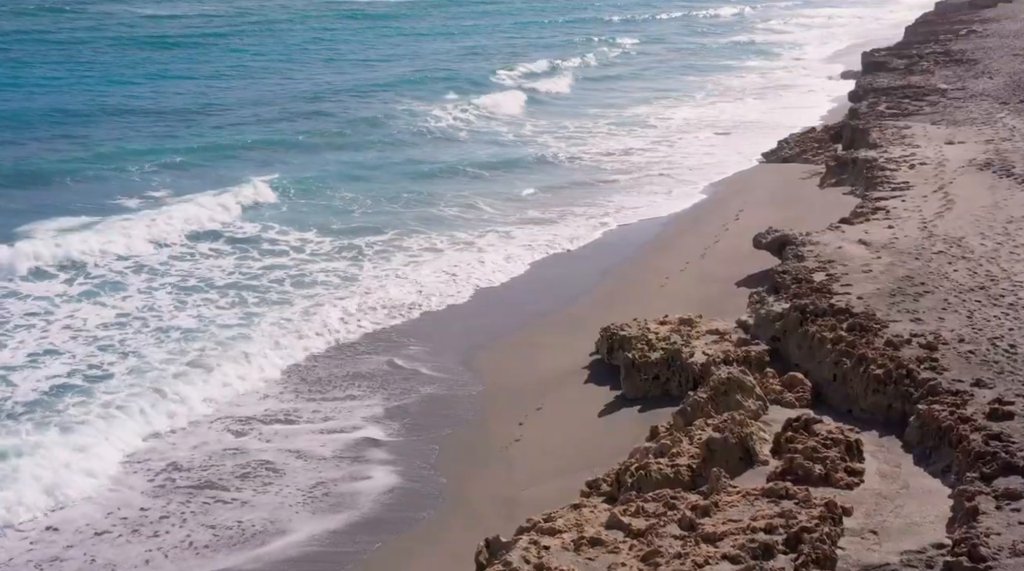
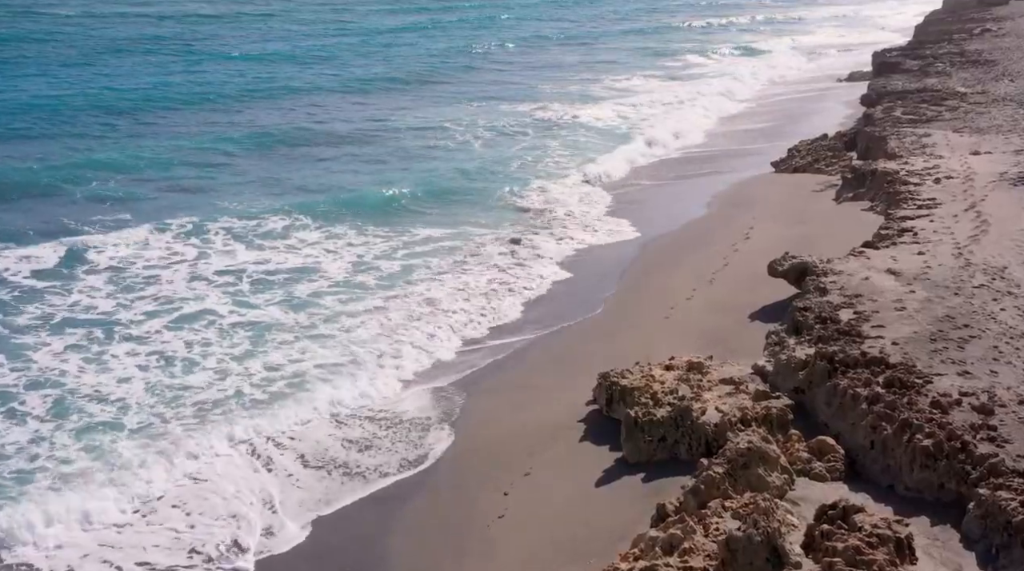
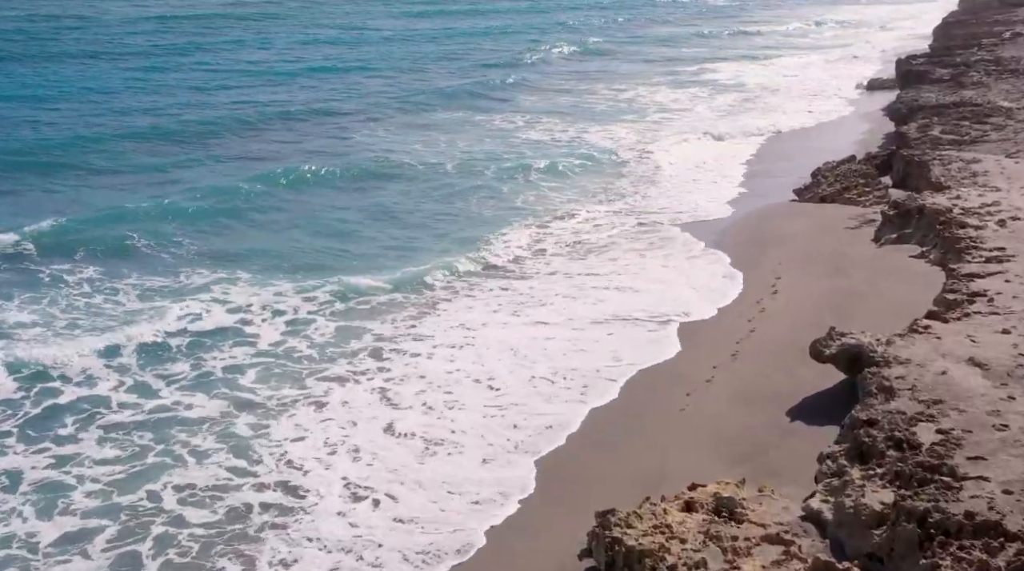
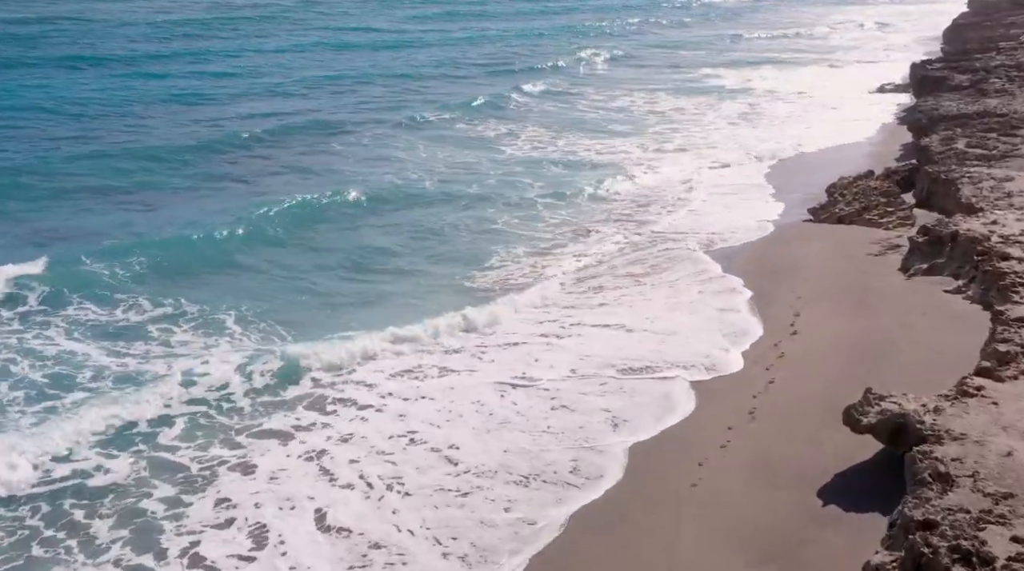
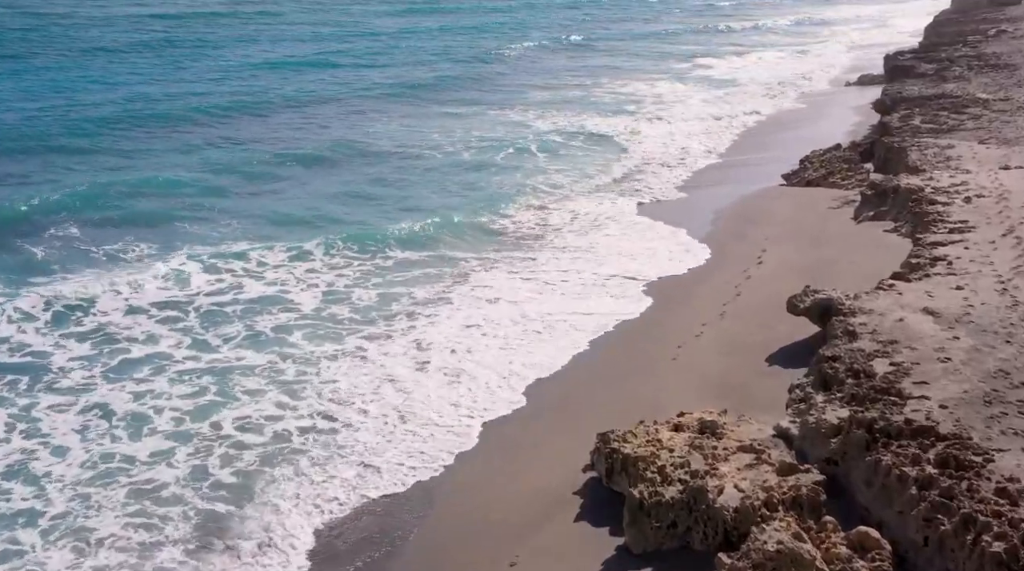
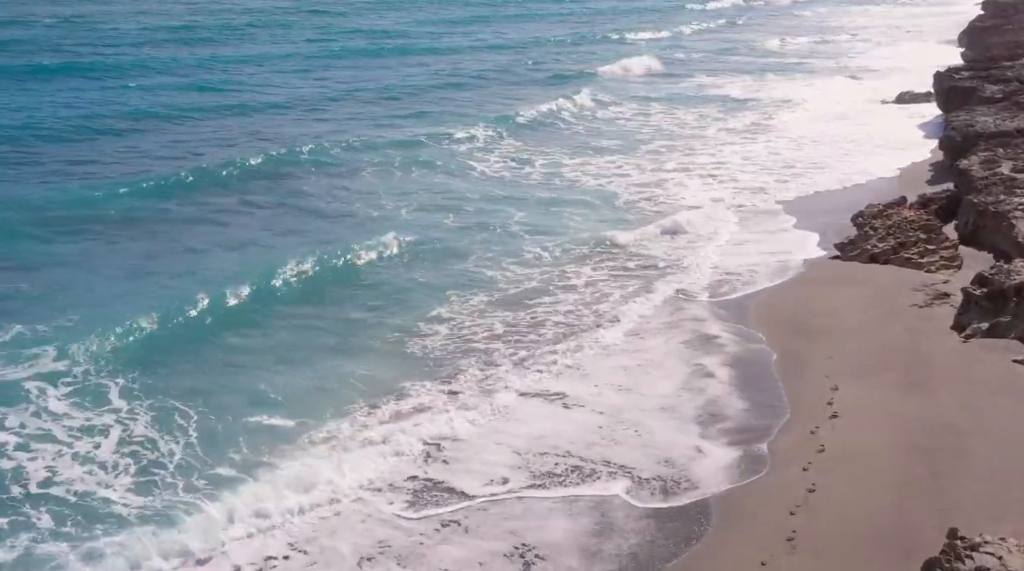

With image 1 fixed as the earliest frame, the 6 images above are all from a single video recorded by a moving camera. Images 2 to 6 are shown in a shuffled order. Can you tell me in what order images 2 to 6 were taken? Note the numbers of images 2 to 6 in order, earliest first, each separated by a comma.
2, 5, 3, 4, 6
